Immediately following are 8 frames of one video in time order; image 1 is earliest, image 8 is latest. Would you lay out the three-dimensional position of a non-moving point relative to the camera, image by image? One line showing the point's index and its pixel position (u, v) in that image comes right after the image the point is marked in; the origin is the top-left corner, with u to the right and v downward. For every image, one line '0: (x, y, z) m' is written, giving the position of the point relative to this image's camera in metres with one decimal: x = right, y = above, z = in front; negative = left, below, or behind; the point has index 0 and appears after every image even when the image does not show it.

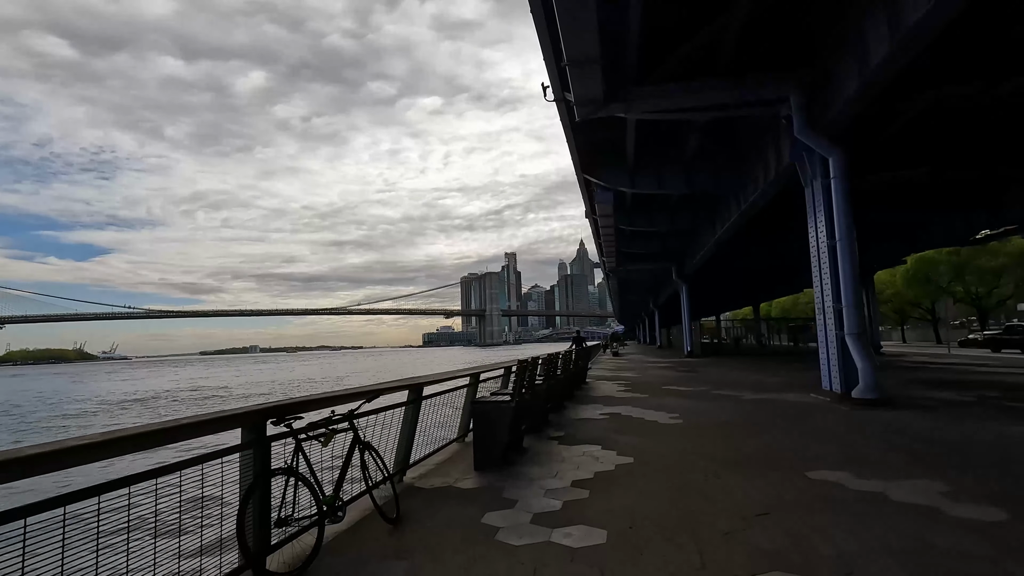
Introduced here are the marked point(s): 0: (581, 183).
0: (+2.1, +3.1, +16.5) m
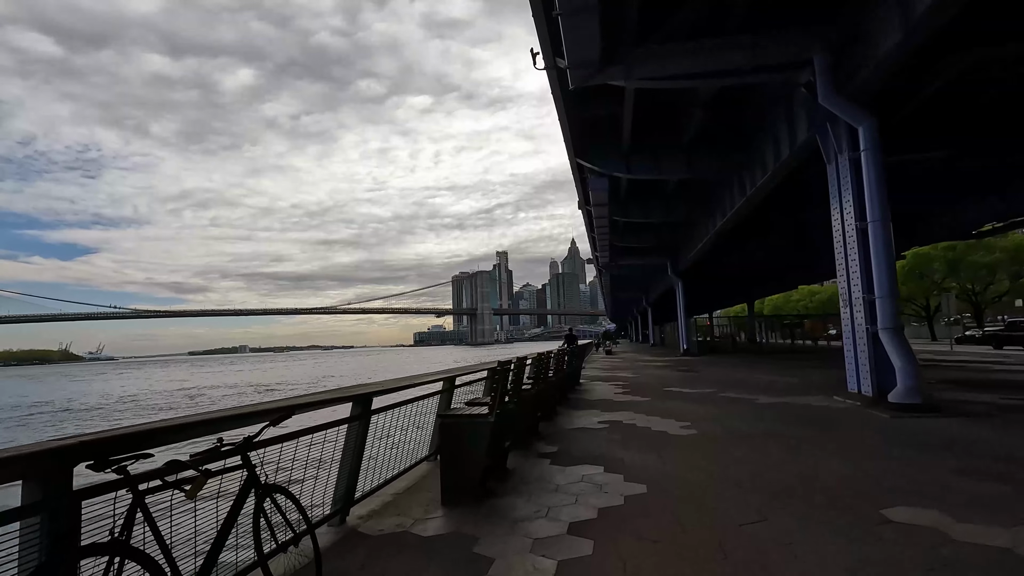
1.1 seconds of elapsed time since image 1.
0: (+1.7, +3.3, +15.2) m
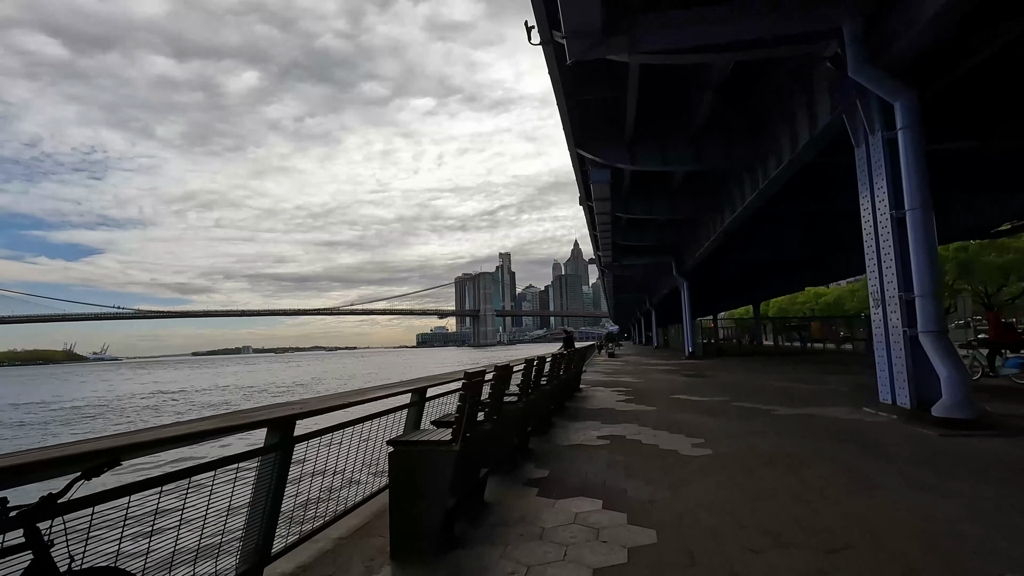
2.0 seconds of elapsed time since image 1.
0: (+1.6, +3.3, +14.3) m
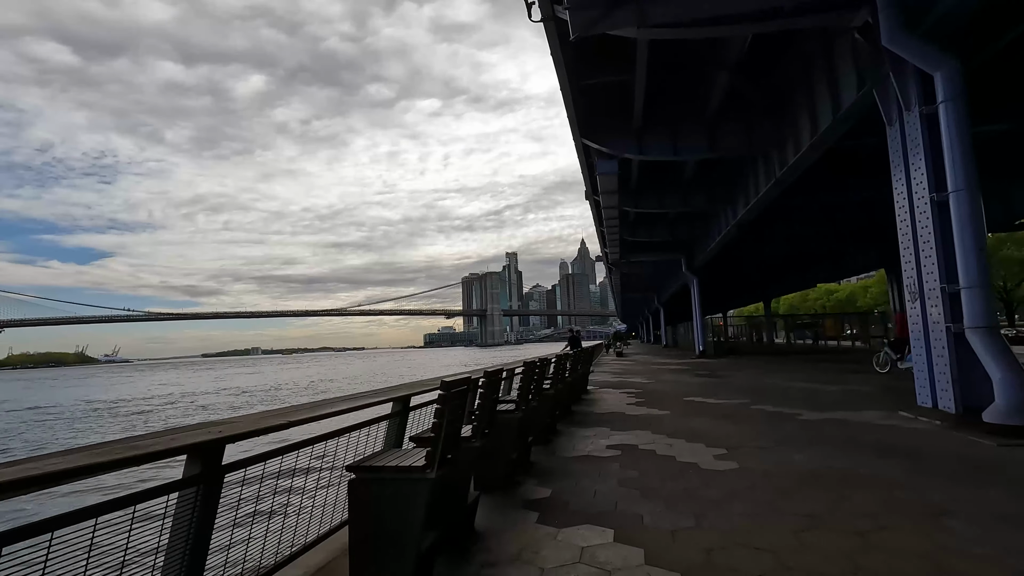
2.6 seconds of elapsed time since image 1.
0: (+1.7, +3.4, +13.6) m
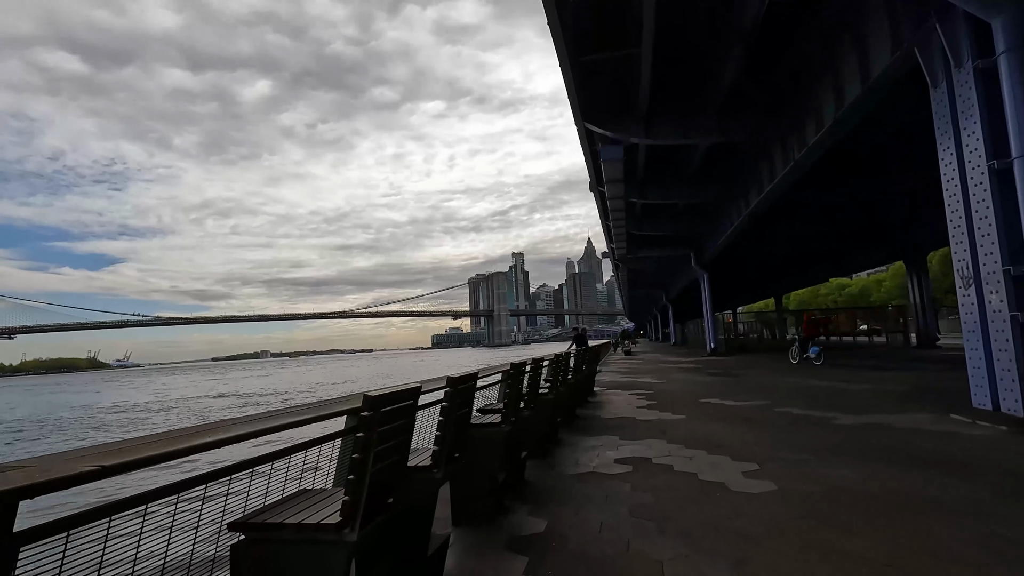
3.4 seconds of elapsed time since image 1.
0: (+1.6, +3.6, +12.7) m
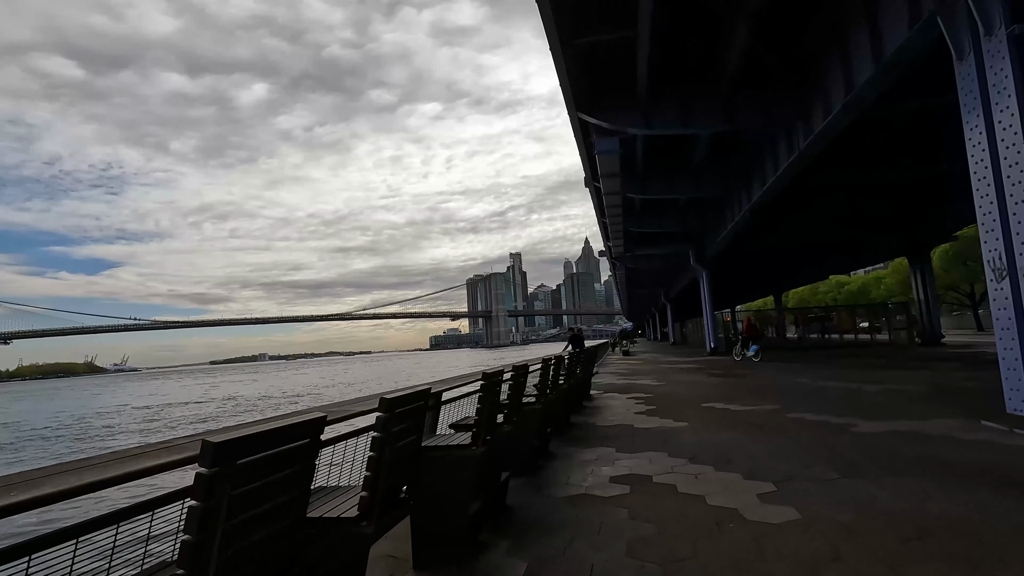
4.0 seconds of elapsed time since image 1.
0: (+1.4, +3.6, +12.1) m
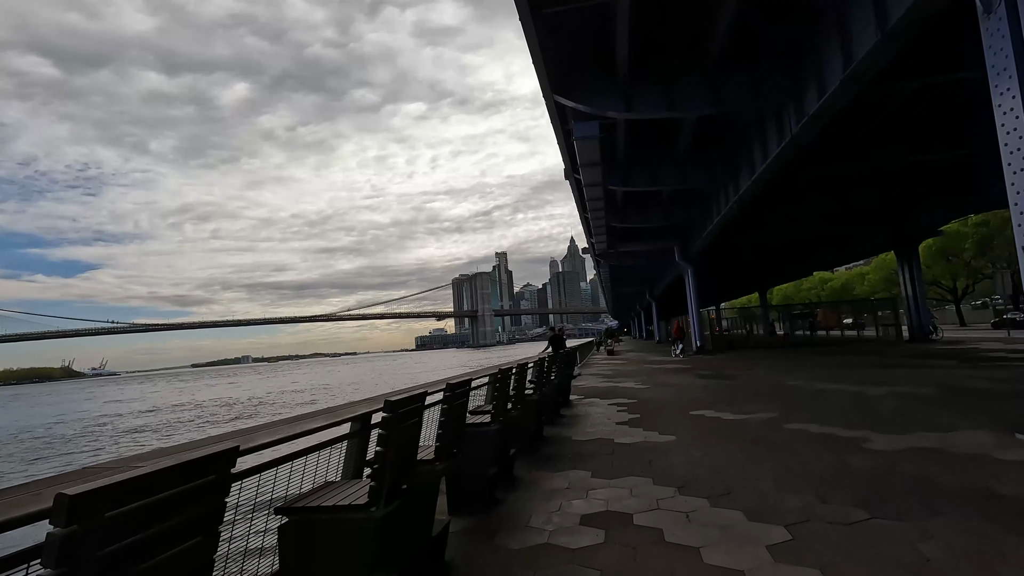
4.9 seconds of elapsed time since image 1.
0: (+0.8, +3.7, +11.2) m
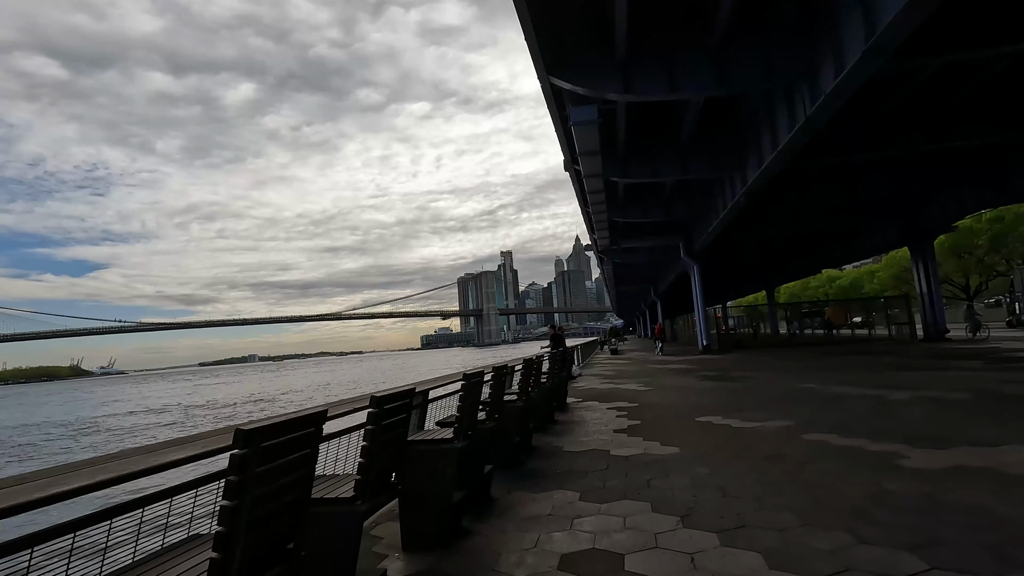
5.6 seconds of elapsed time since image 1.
0: (+0.6, +3.7, +10.4) m
